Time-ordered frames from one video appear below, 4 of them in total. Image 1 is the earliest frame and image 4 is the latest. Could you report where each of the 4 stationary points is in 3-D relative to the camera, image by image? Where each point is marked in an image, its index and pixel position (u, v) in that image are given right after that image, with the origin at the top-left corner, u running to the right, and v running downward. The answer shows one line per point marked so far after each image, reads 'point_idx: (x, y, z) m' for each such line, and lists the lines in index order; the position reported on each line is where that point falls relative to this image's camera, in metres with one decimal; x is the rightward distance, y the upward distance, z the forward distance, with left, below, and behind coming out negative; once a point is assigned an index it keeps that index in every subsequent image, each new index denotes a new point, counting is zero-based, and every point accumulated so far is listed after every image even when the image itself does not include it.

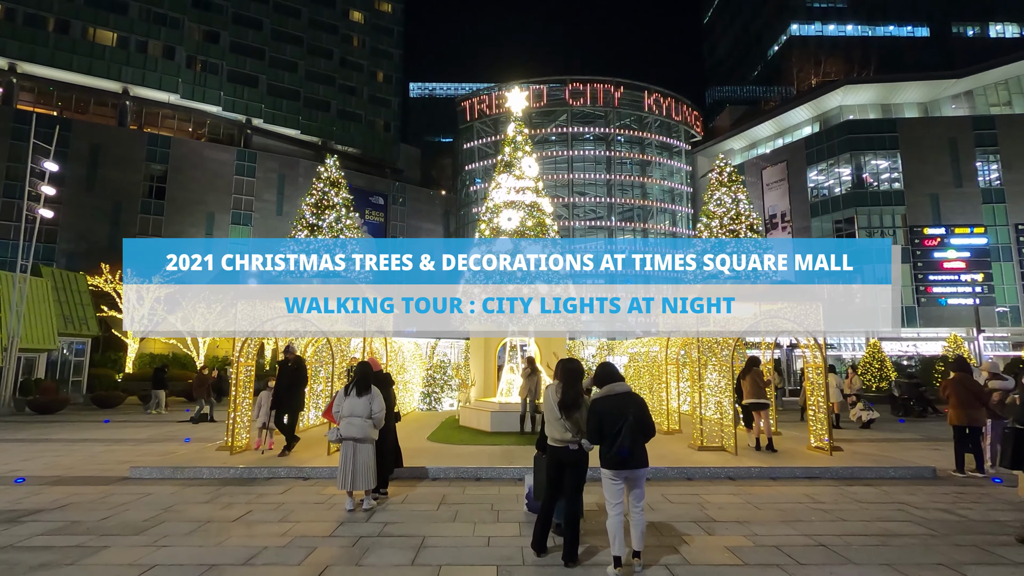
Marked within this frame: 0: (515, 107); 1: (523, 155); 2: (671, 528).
0: (+0.1, +6.7, +19.2) m
1: (+0.4, +4.2, +16.8) m
2: (+1.5, -2.3, +5.0) m
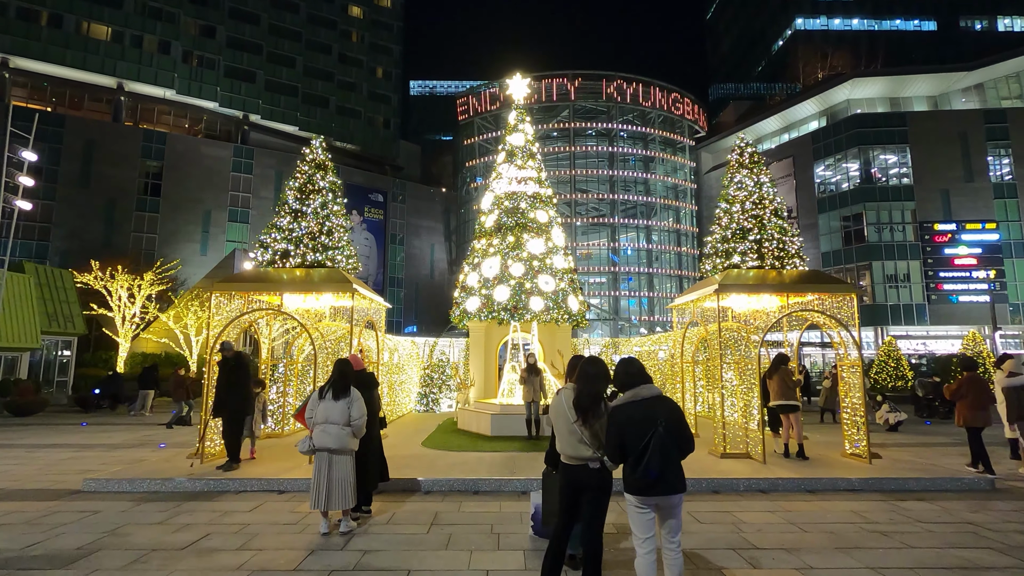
0: (+0.1, +6.8, +18.3) m
1: (+0.4, +4.4, +15.9) m
2: (+1.6, -2.2, +4.2) m
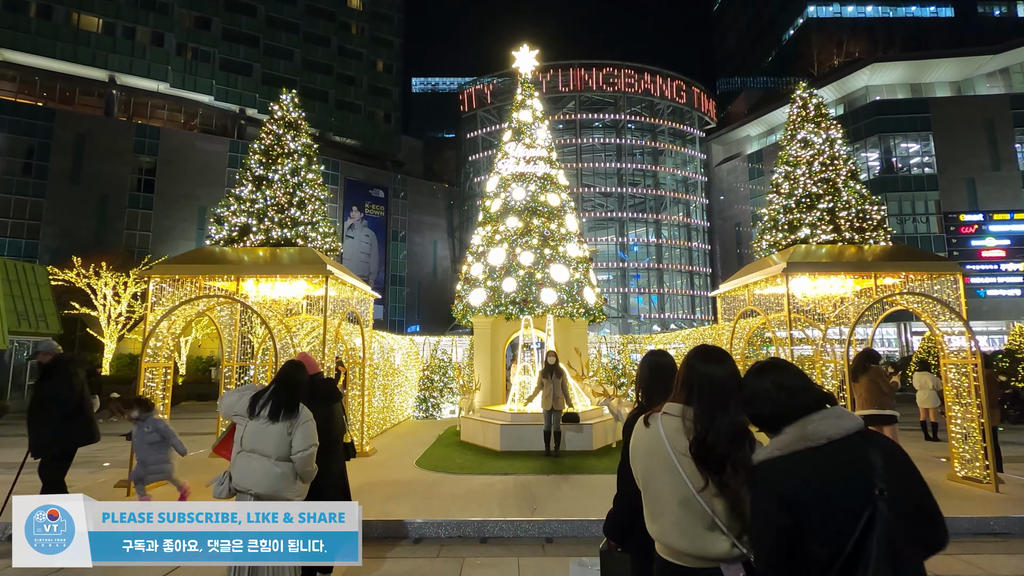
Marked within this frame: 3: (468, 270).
0: (+0.3, +7.1, +16.6) m
1: (+0.6, +4.6, +14.2) m
2: (+1.7, -1.9, +2.5) m
3: (-1.2, +0.5, +14.4) m
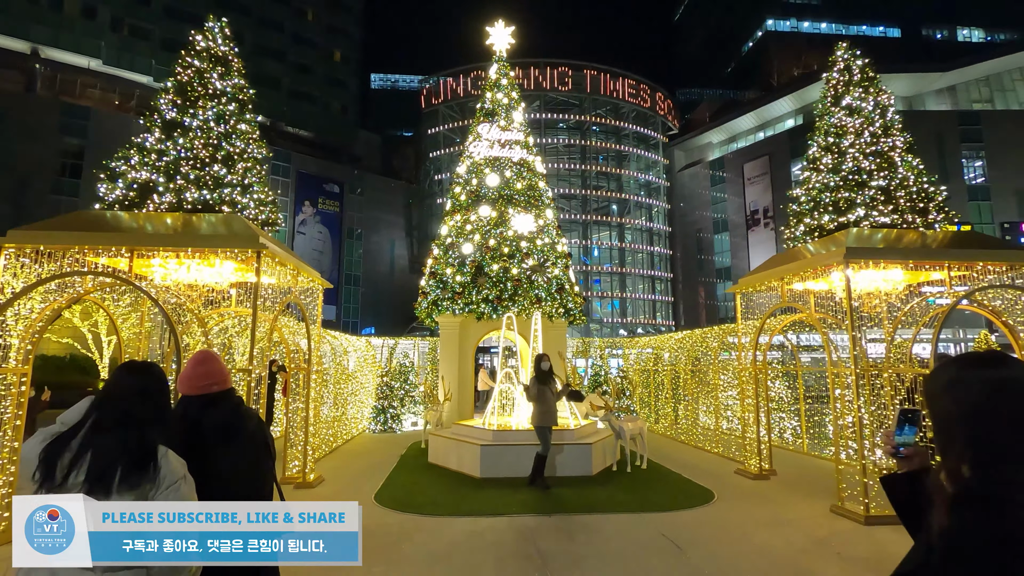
0: (-0.4, +7.1, +15.1) m
1: (0.0, +4.7, +12.7) m
2: (+2.0, -1.8, +1.1) m
3: (-1.9, +0.6, +12.8) m
